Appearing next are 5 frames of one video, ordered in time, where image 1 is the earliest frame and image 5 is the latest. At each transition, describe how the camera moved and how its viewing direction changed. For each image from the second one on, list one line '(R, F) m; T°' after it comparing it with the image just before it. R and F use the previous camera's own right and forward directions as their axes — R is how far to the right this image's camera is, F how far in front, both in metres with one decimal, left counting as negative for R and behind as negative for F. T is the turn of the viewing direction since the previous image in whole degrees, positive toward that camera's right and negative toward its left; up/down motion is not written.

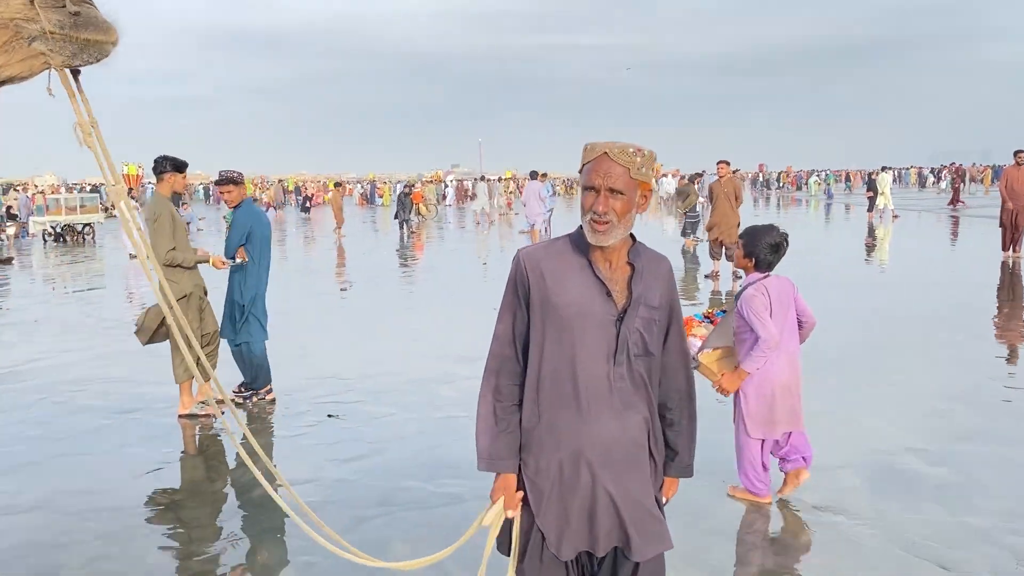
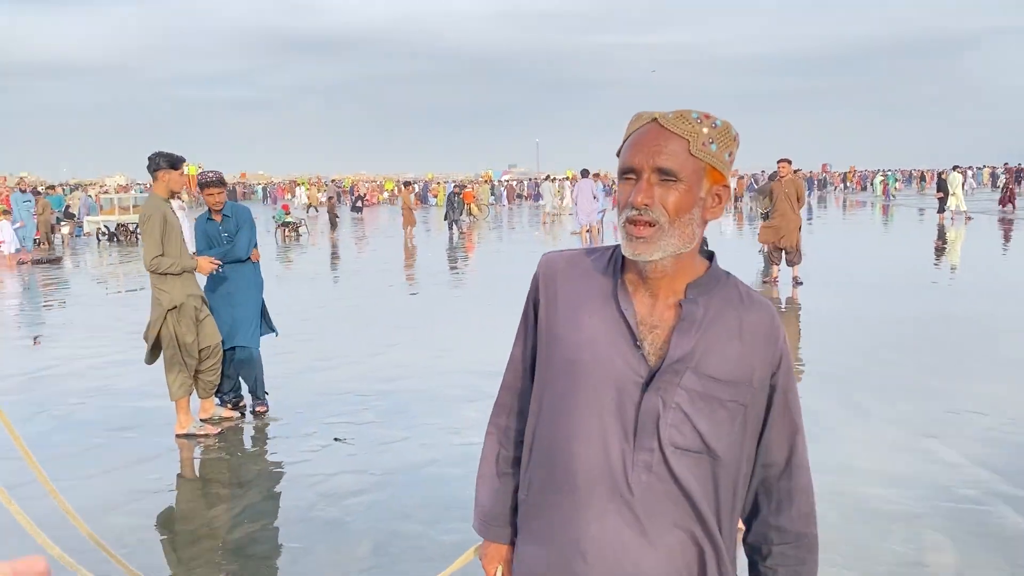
(+0.2, +0.6) m; -4°
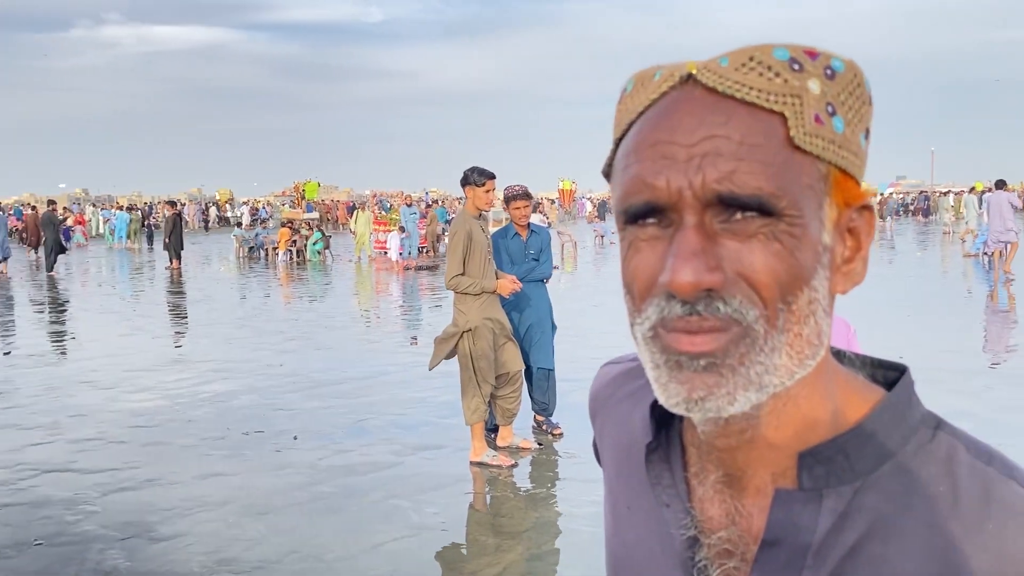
(+0.2, +0.7) m; -24°
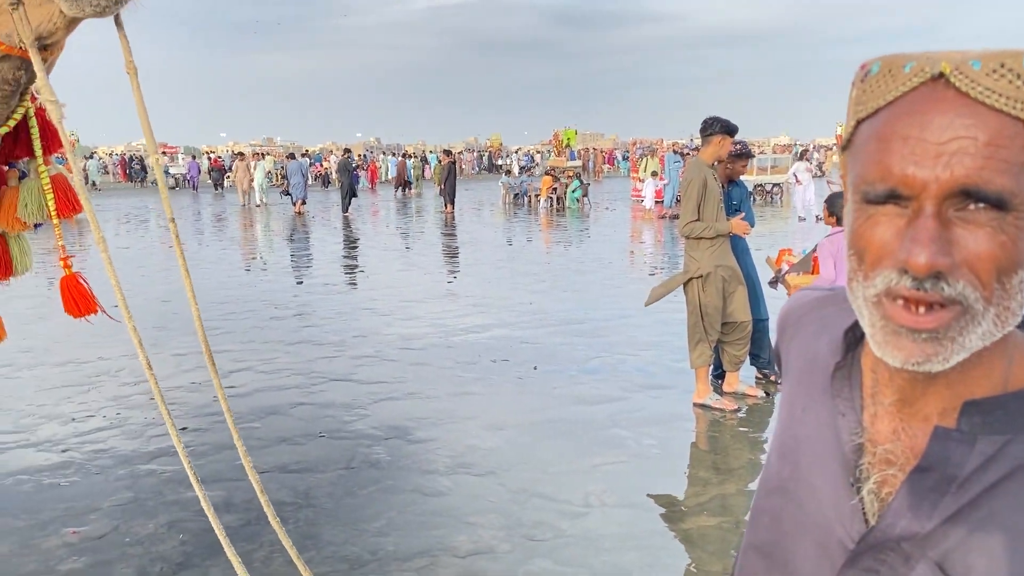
(+0.2, -0.3) m; -17°
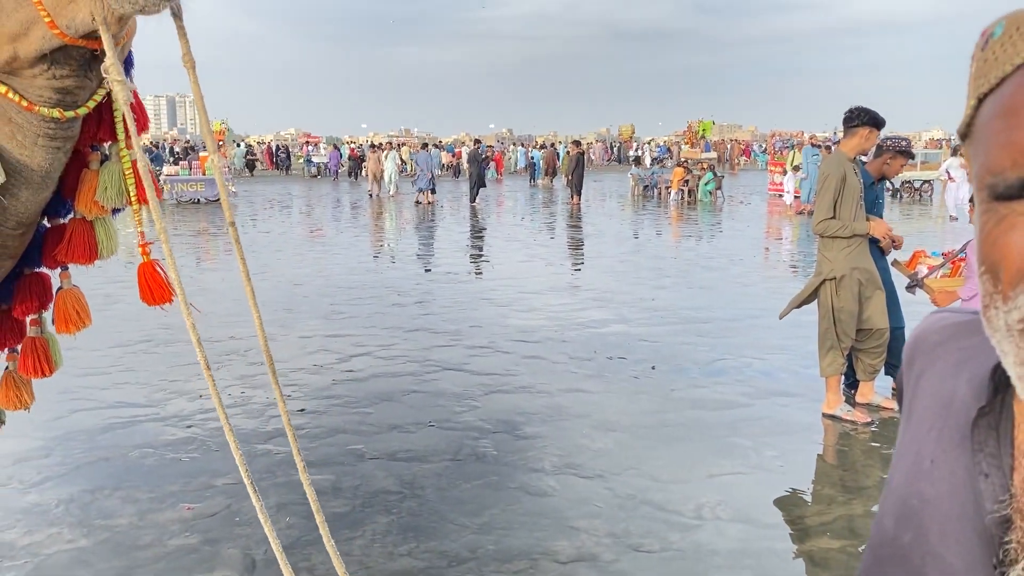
(+0.1, +0.1) m; -8°
